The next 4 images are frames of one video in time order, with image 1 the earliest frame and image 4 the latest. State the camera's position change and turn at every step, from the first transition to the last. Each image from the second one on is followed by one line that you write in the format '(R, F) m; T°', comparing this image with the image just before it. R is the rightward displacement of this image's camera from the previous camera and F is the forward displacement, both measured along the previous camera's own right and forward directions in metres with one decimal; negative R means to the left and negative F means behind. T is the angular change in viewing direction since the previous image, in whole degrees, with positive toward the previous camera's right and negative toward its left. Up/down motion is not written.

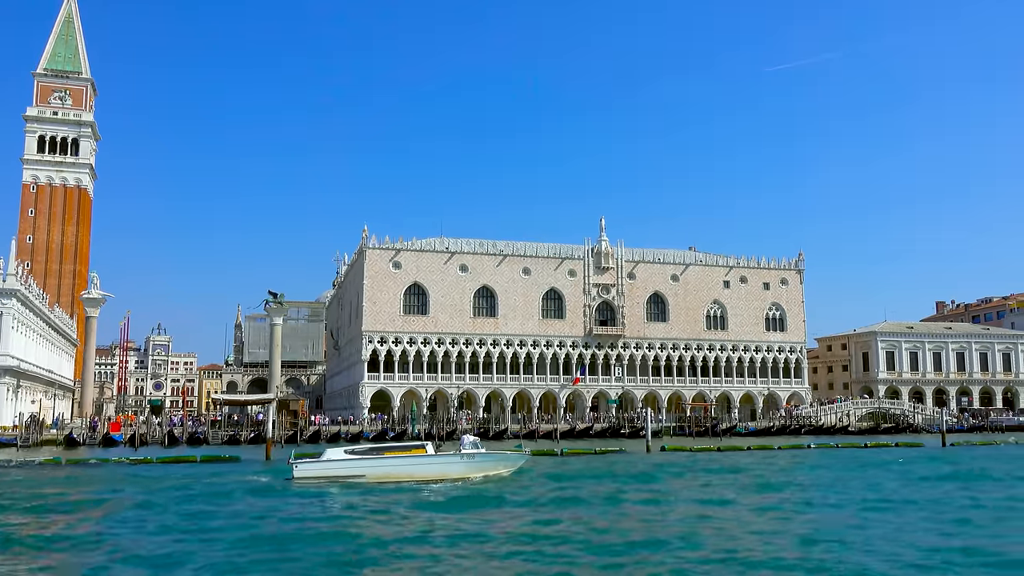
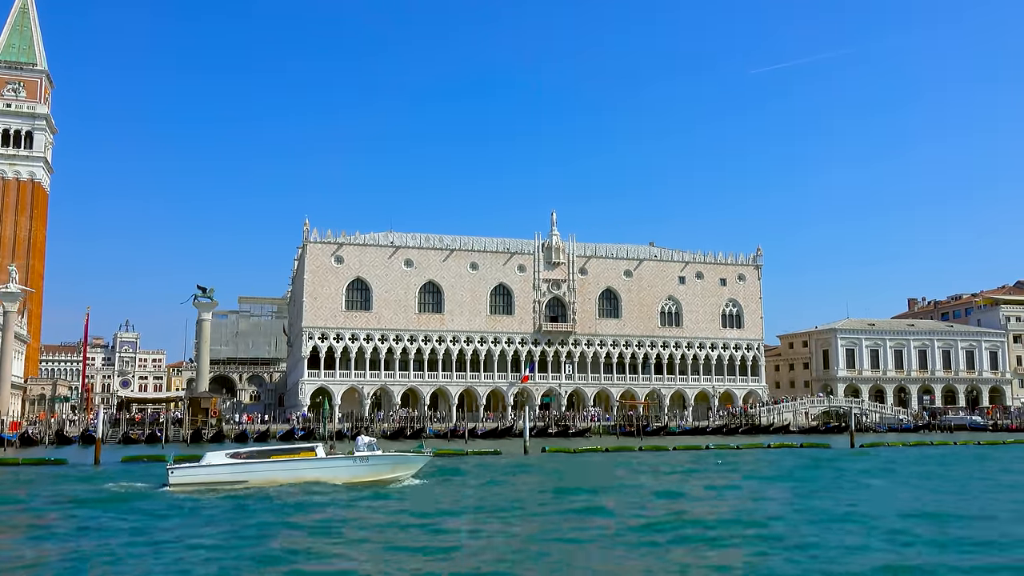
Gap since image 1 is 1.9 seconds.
(+3.9, +1.7) m; 0°
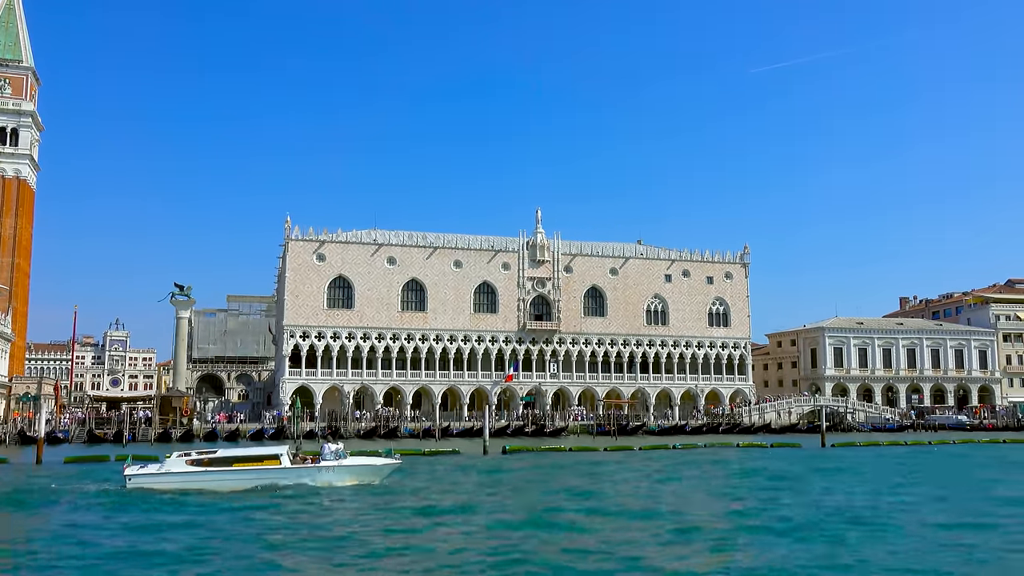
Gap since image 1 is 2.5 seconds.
(+1.2, +0.6) m; 0°
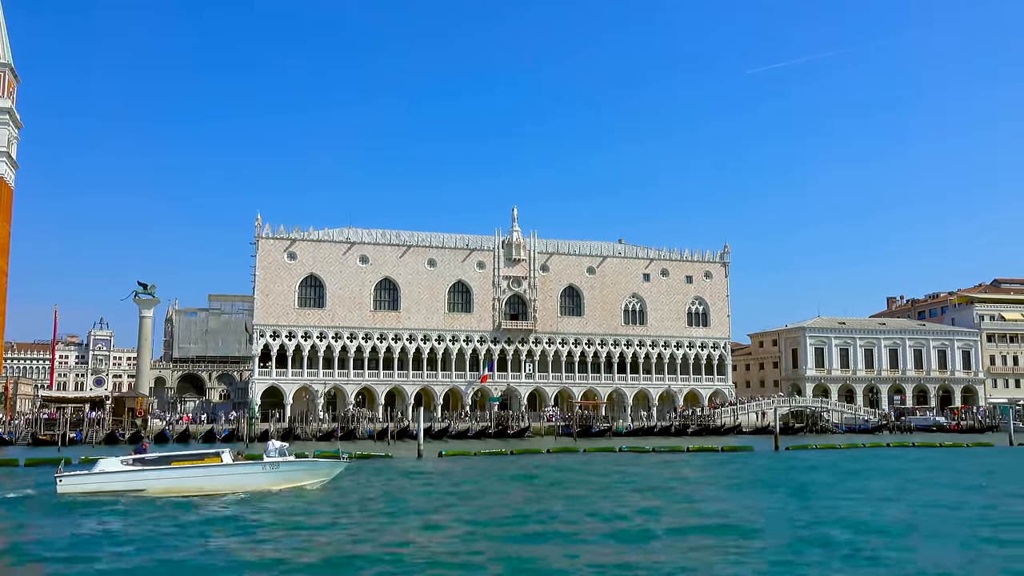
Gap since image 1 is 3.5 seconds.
(+1.9, +1.0) m; 0°
